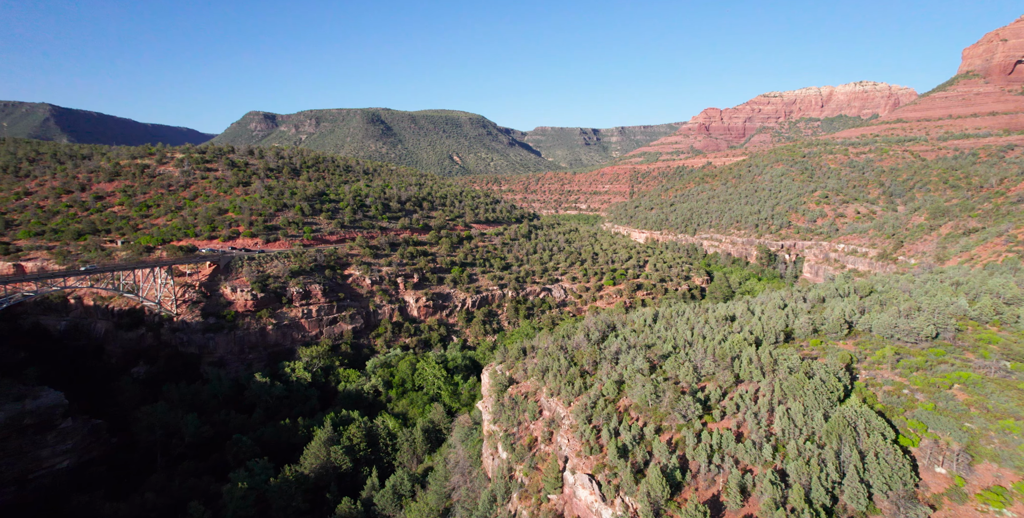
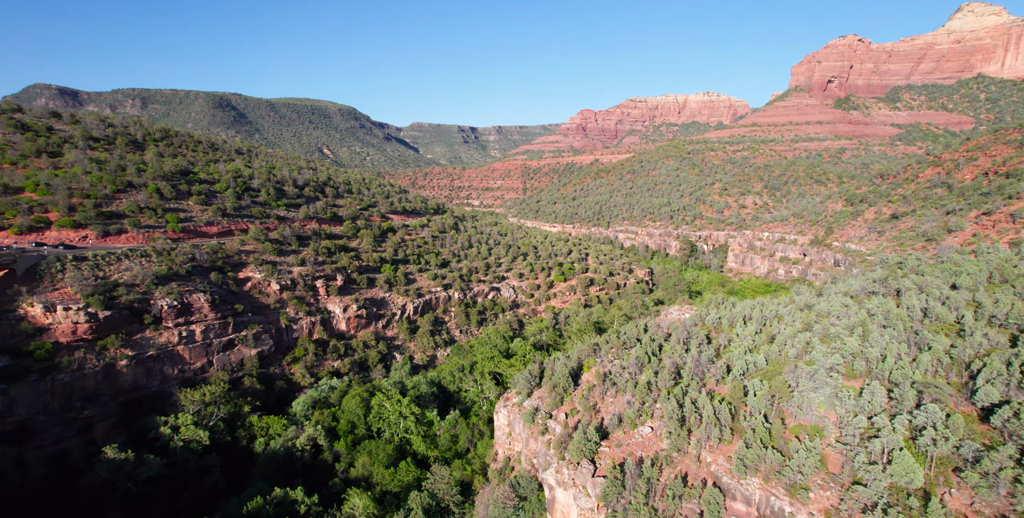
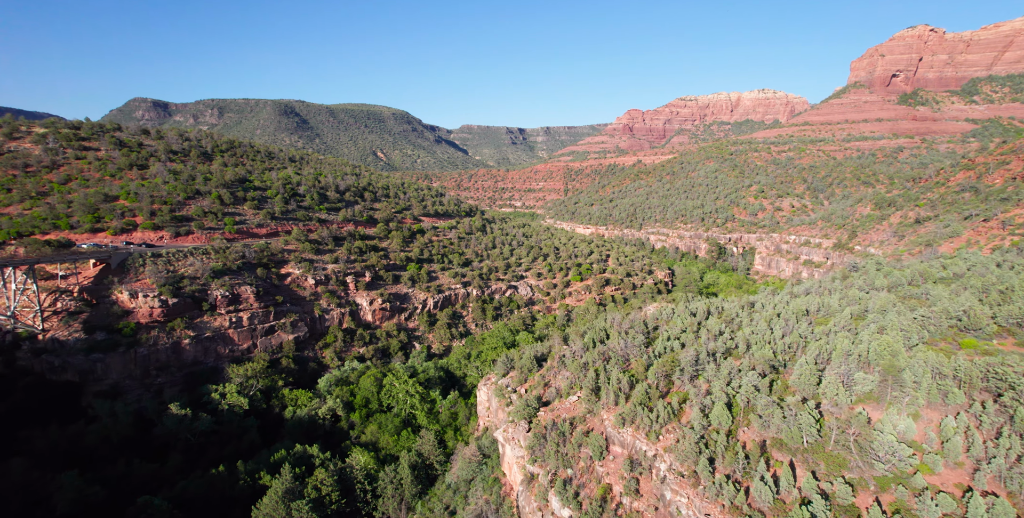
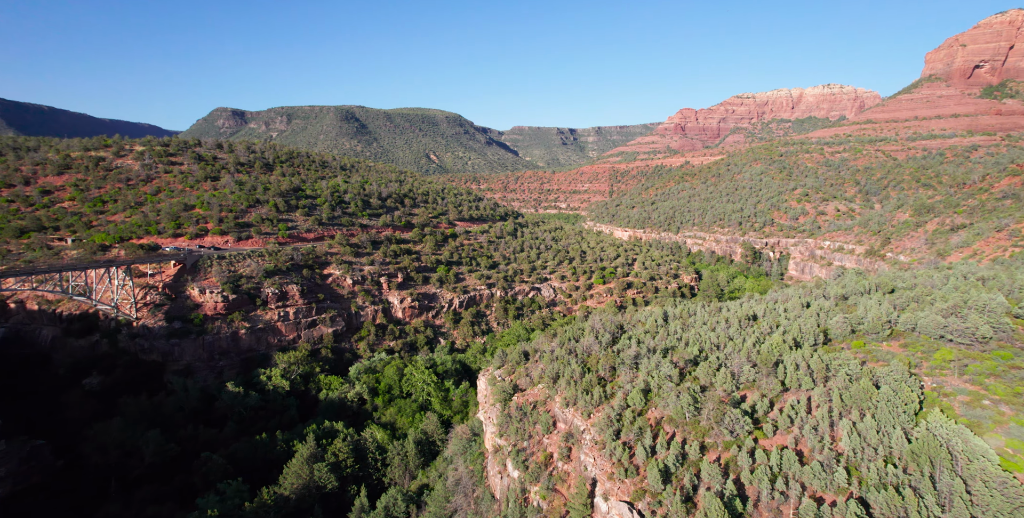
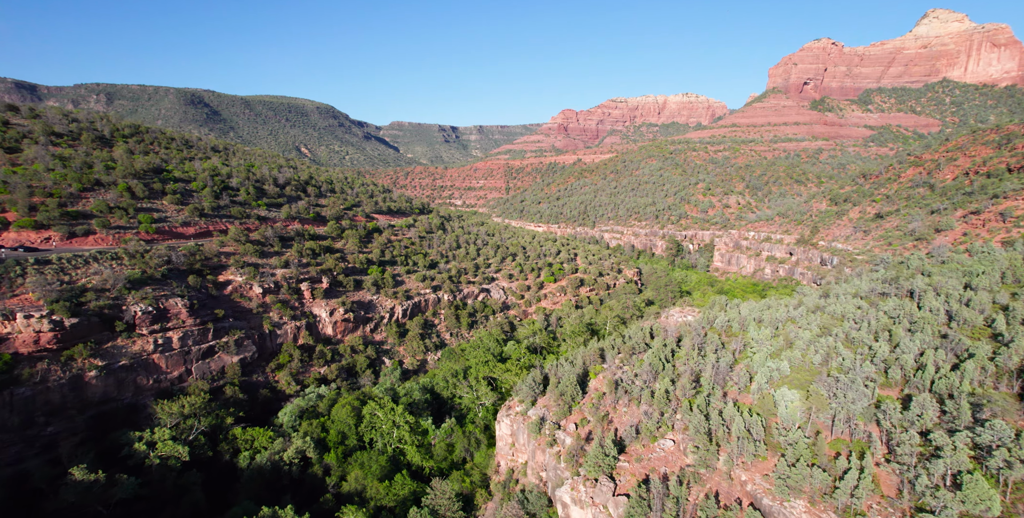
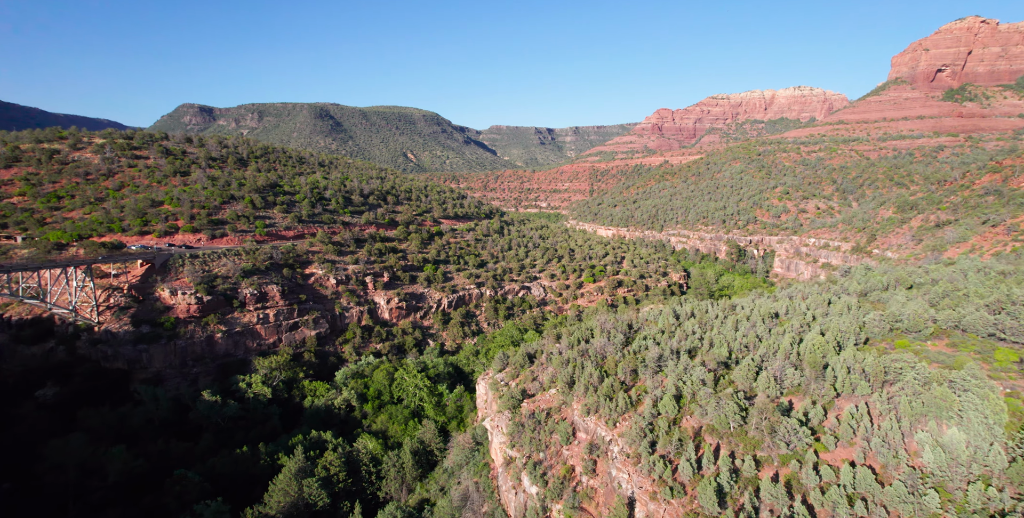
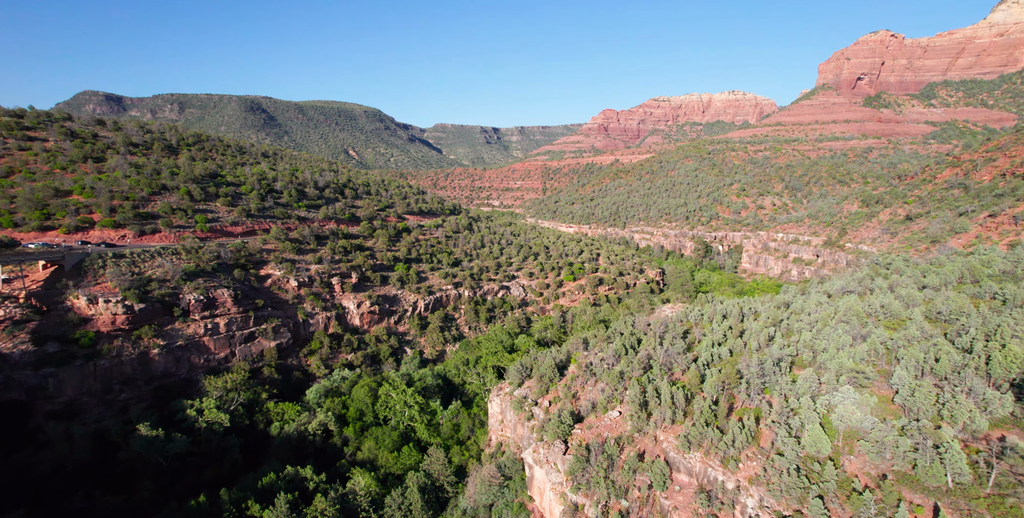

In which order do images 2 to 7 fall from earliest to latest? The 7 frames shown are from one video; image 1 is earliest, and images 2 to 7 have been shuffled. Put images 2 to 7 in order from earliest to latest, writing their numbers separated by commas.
4, 6, 3, 7, 2, 5
